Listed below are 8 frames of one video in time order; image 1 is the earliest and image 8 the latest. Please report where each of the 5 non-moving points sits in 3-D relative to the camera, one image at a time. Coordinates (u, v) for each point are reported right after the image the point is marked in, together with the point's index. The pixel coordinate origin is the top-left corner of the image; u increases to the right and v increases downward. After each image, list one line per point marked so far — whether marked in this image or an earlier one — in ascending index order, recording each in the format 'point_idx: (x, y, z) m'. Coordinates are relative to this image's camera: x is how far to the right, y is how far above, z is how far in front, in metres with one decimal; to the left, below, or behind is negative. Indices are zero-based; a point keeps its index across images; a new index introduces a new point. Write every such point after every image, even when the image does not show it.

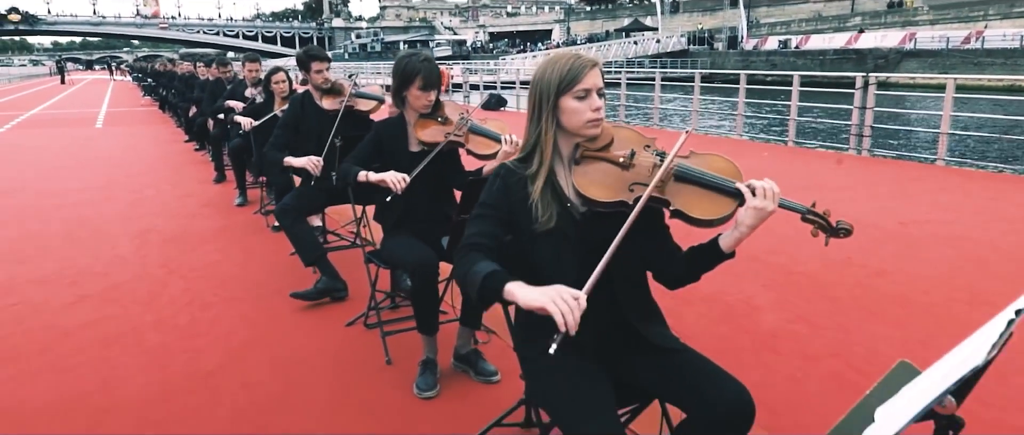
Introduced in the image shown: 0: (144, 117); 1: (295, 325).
0: (-10.3, +2.8, +19.9) m
1: (-1.2, -0.6, +4.1) m
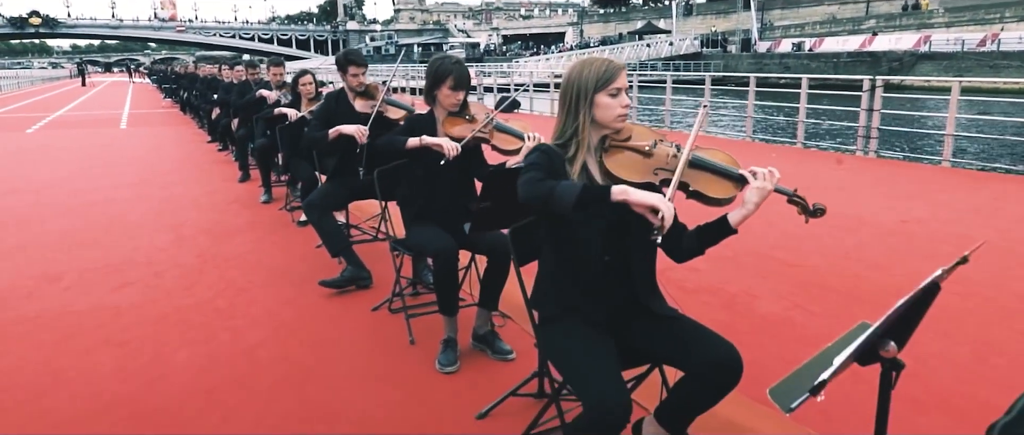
0: (-9.9, +2.8, +20.4) m
1: (-1.1, -0.6, +4.4) m
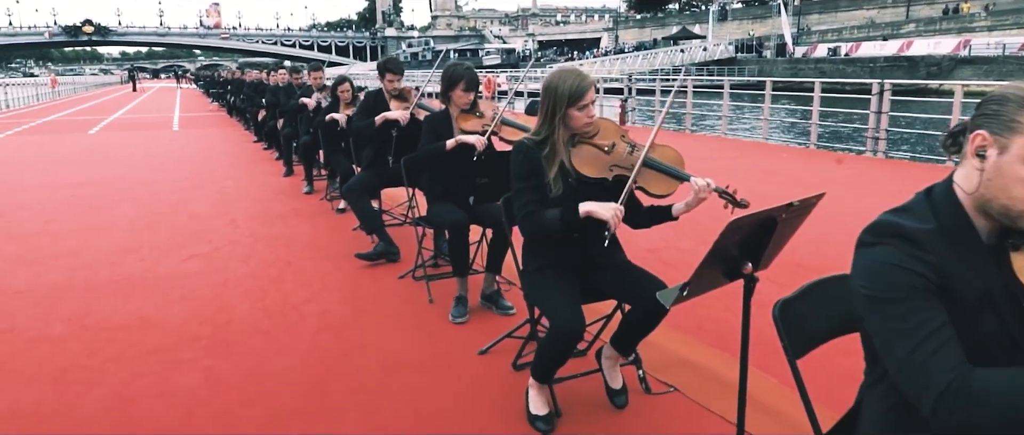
0: (-9.0, +2.9, +21.6) m
1: (-1.1, -0.4, +5.2) m
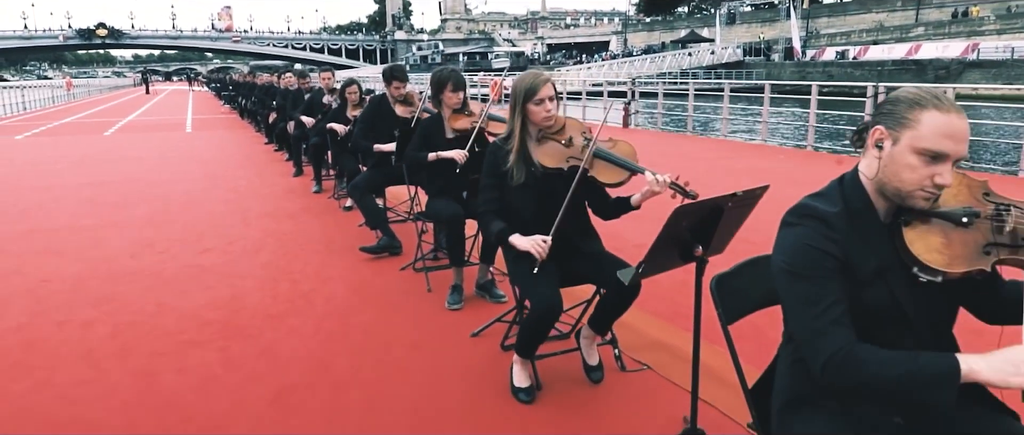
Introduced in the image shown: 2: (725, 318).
0: (-8.8, +2.9, +22.0) m
1: (-1.1, -0.4, +5.5) m
2: (+0.6, -0.3, +2.1) m
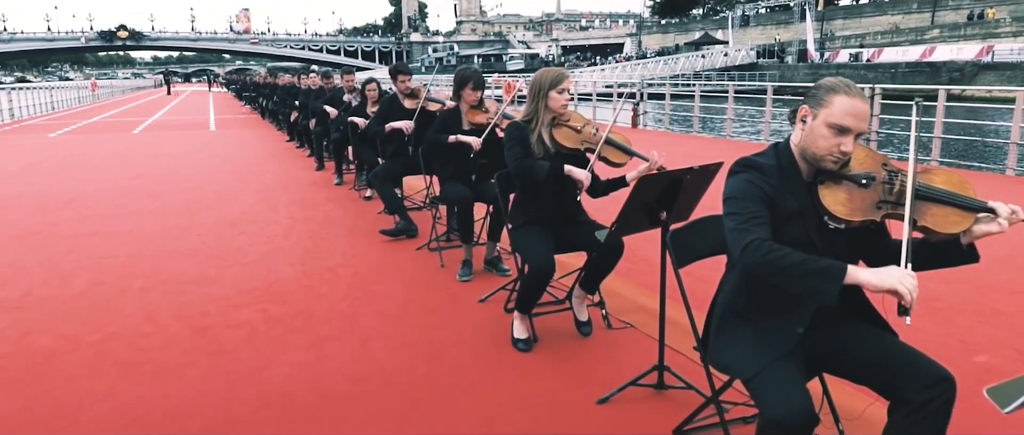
0: (-8.4, +3.0, +22.7) m
1: (-1.1, -0.3, +6.1) m
2: (+0.6, -0.2, +2.7) m
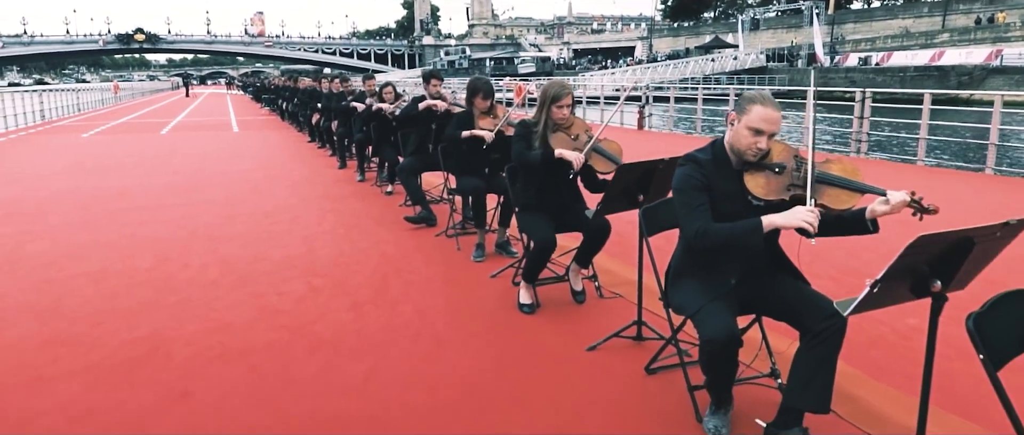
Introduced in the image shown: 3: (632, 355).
0: (-8.1, +3.1, +23.6) m
1: (-1.0, -0.2, +6.8) m
2: (+0.6, -0.1, +3.4) m
3: (+0.7, -0.7, +3.8) m
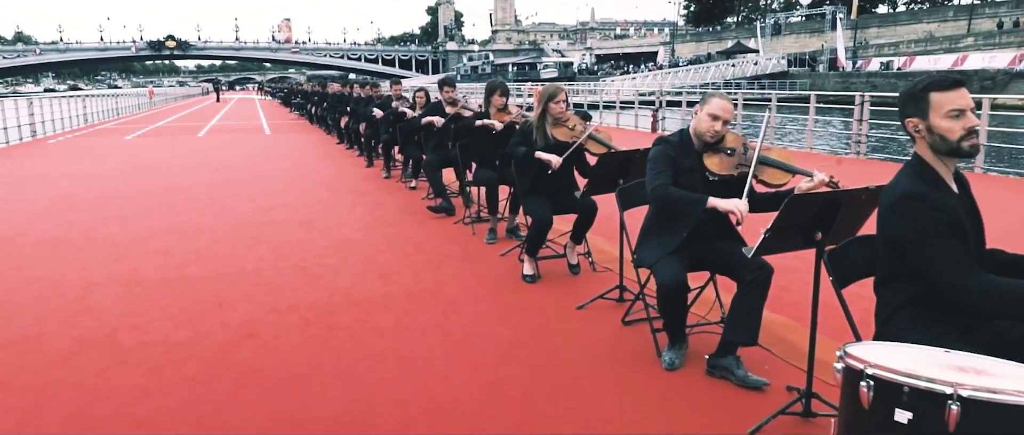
0: (-7.4, +3.1, +24.7) m
1: (-0.9, -0.1, +7.7) m
2: (+0.6, +0.1, +4.2) m
3: (+0.7, -0.6, +4.6) m
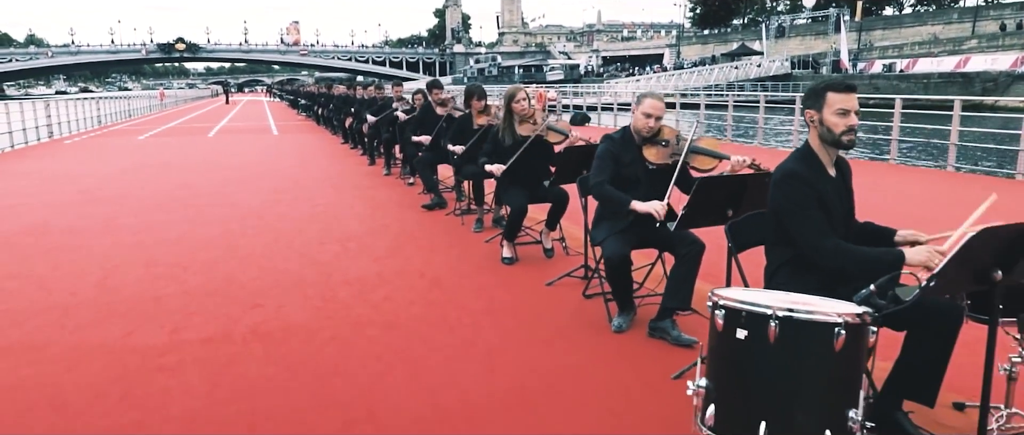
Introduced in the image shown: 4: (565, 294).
0: (-7.4, +3.2, +25.4) m
1: (-1.1, 0.0, +8.3) m
2: (+0.5, +0.2, +4.8) m
3: (+0.5, -0.5, +5.2) m
4: (+0.4, -0.5, +5.1) m
